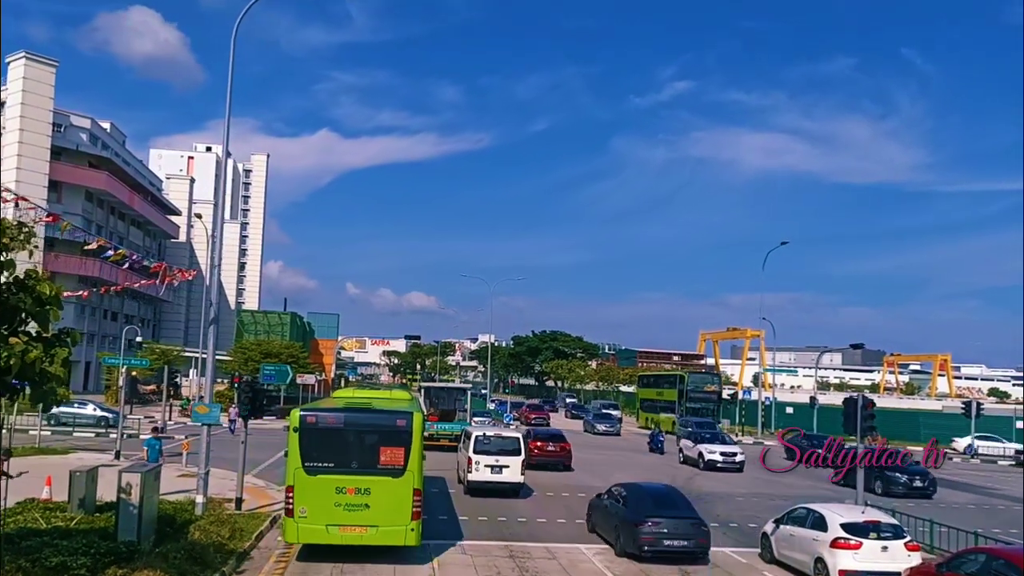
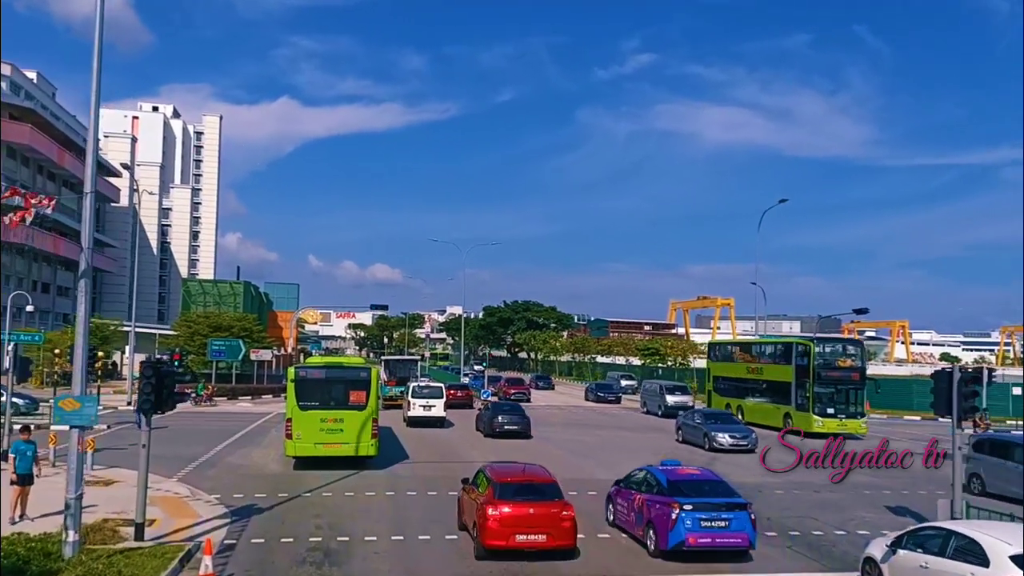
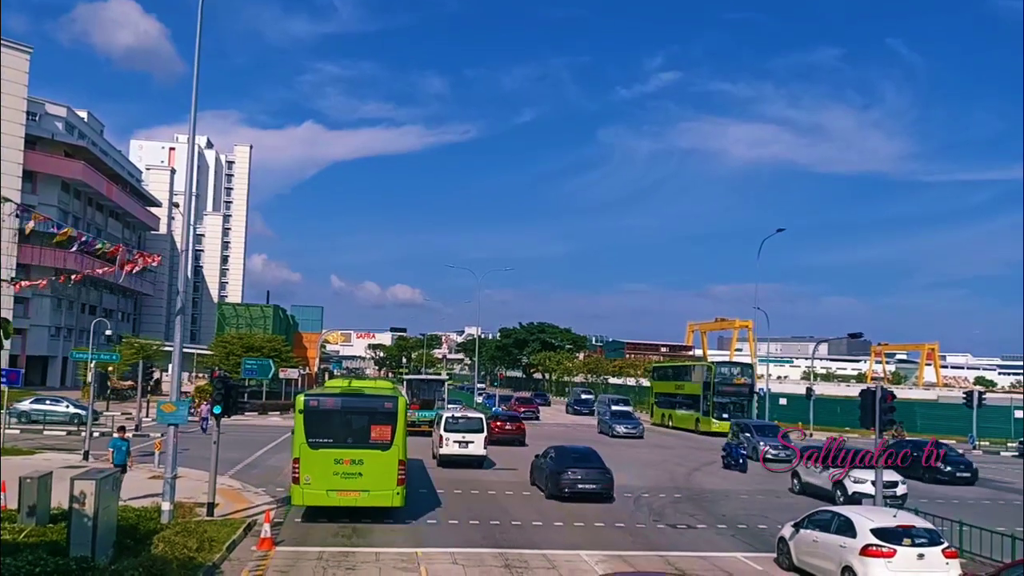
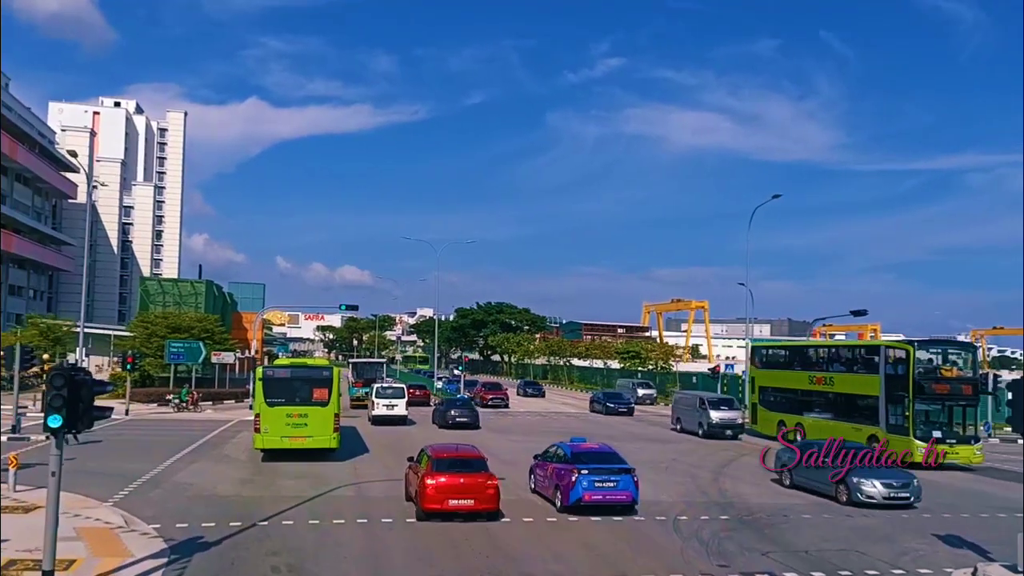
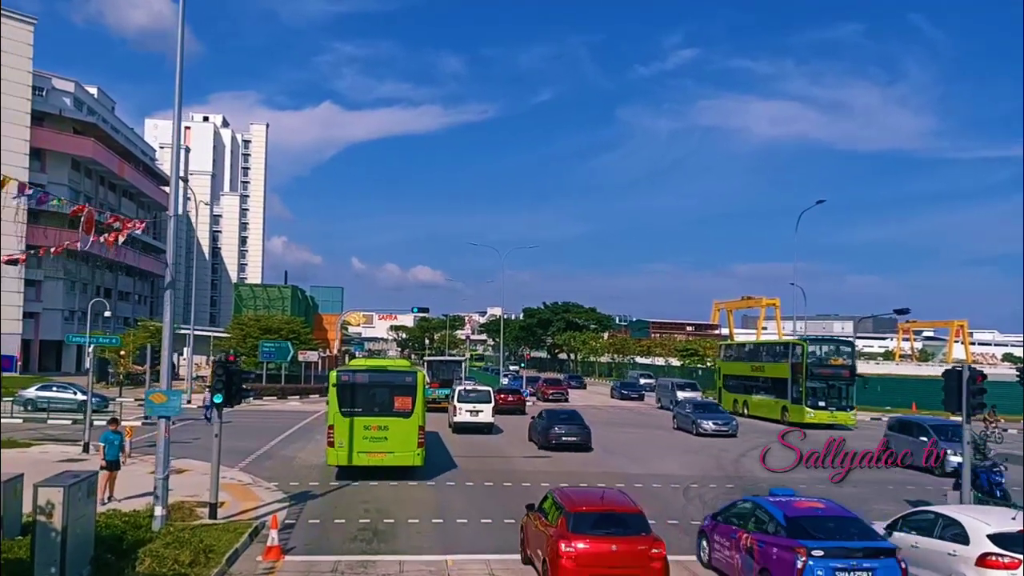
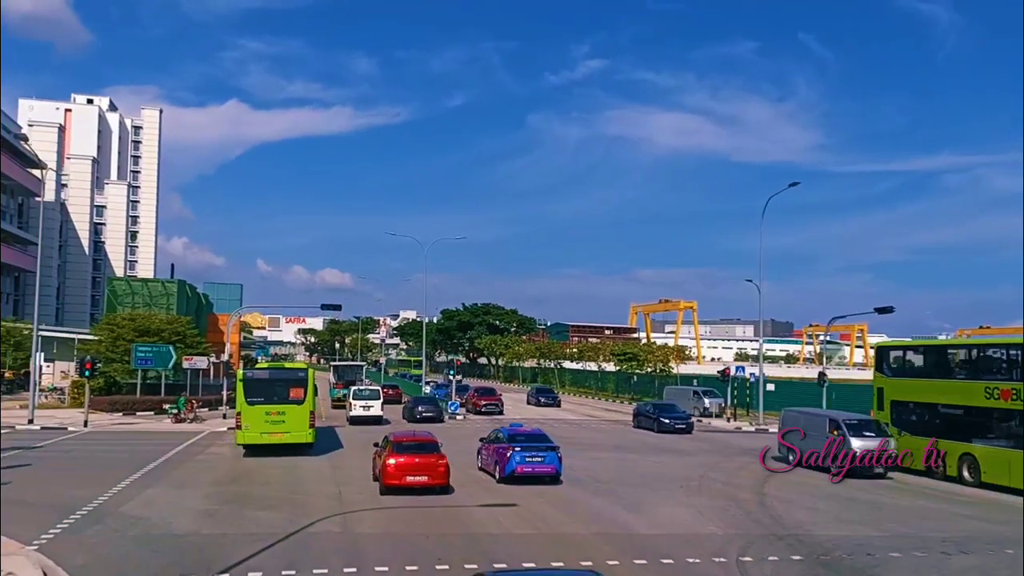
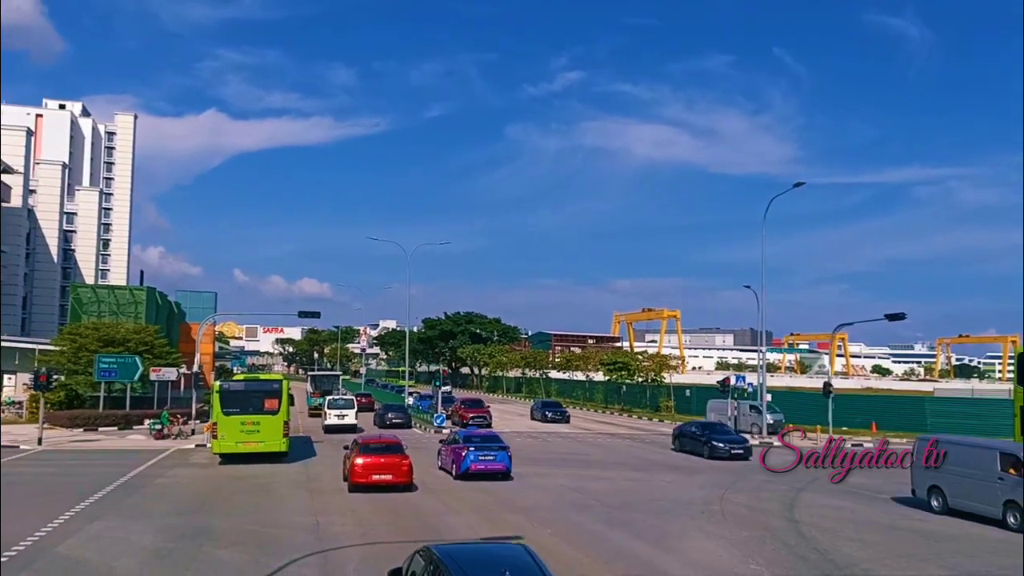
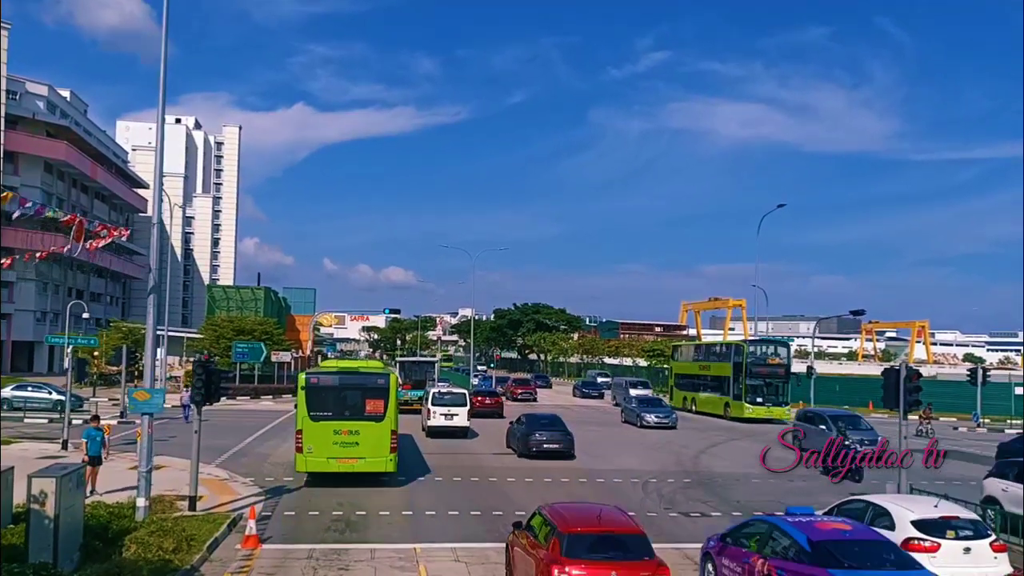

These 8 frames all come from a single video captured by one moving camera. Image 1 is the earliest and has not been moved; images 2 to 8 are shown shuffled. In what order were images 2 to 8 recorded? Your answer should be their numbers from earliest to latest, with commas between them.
3, 8, 5, 2, 4, 6, 7
